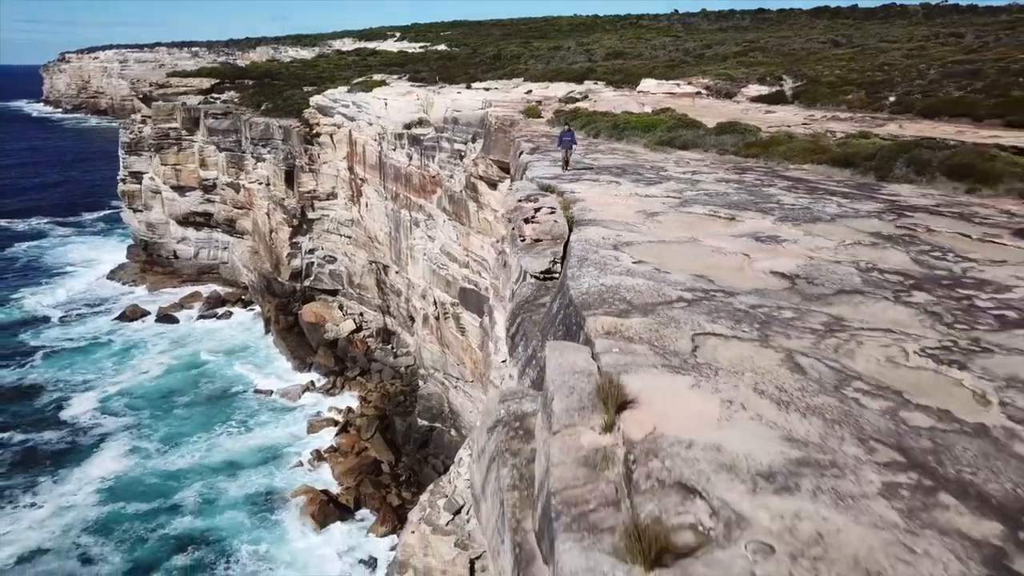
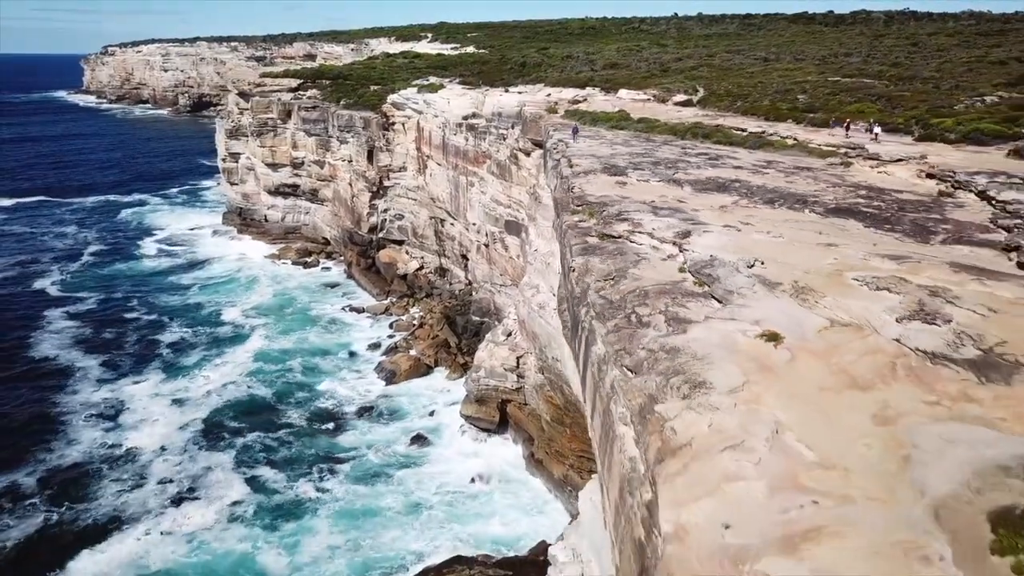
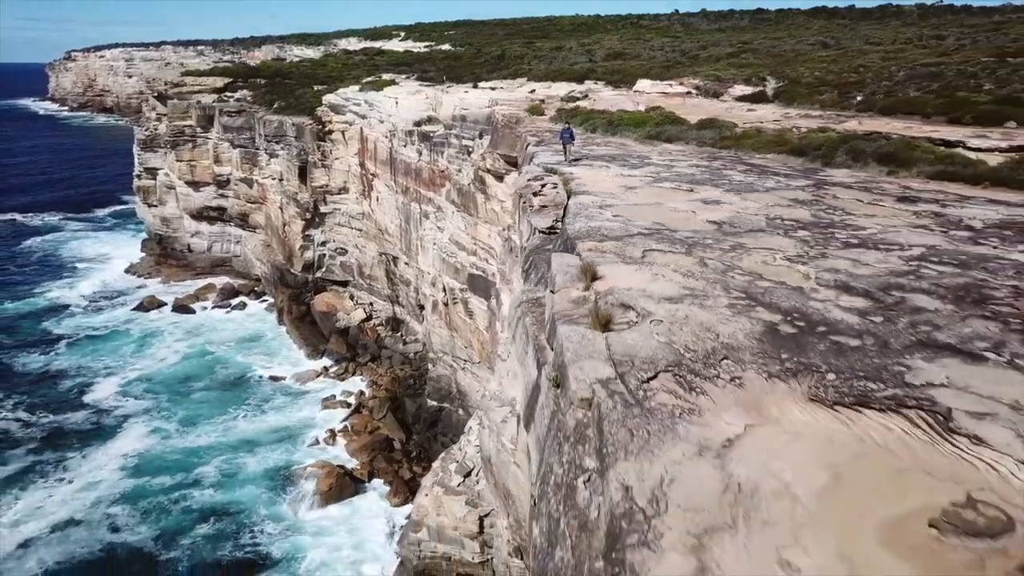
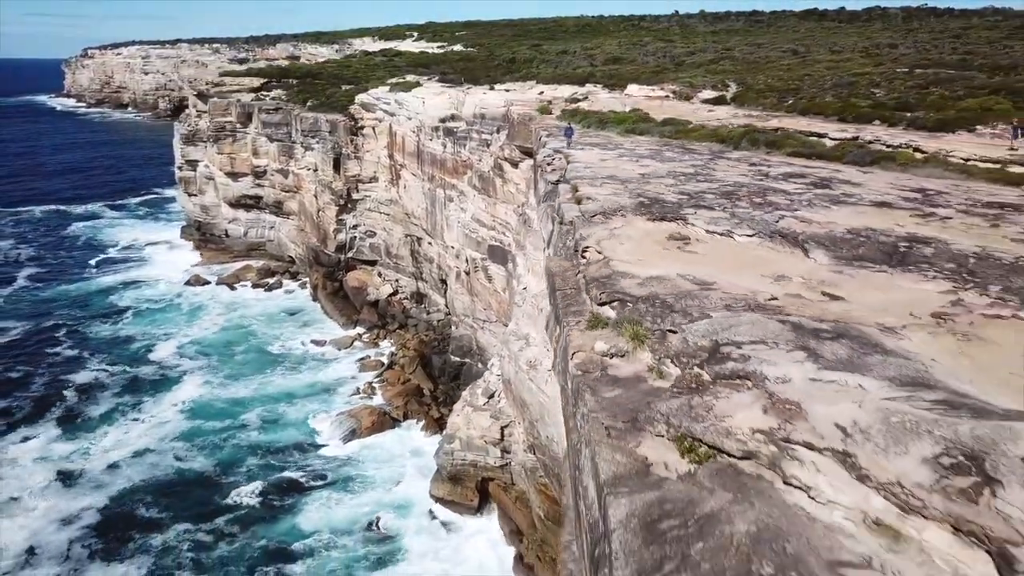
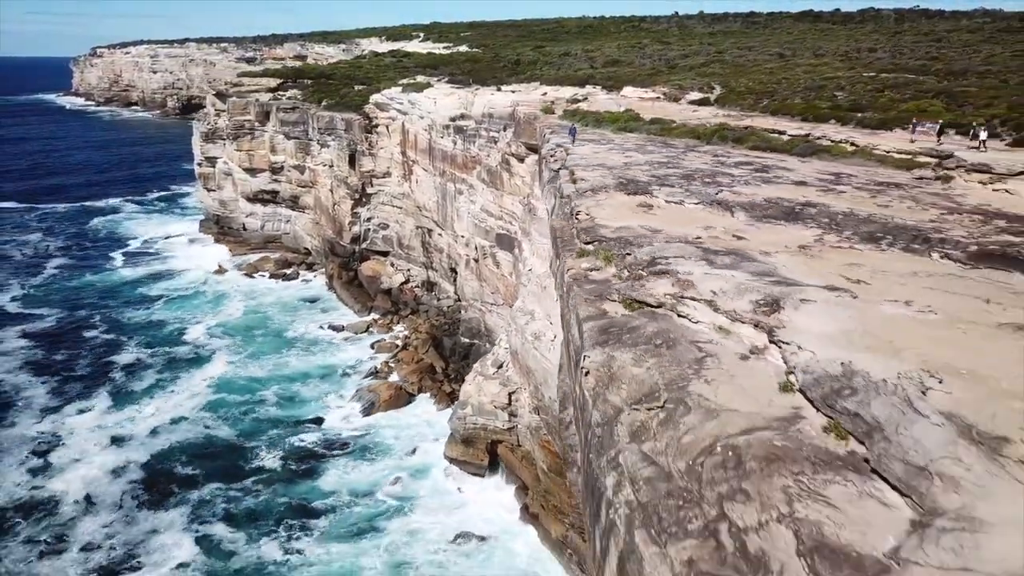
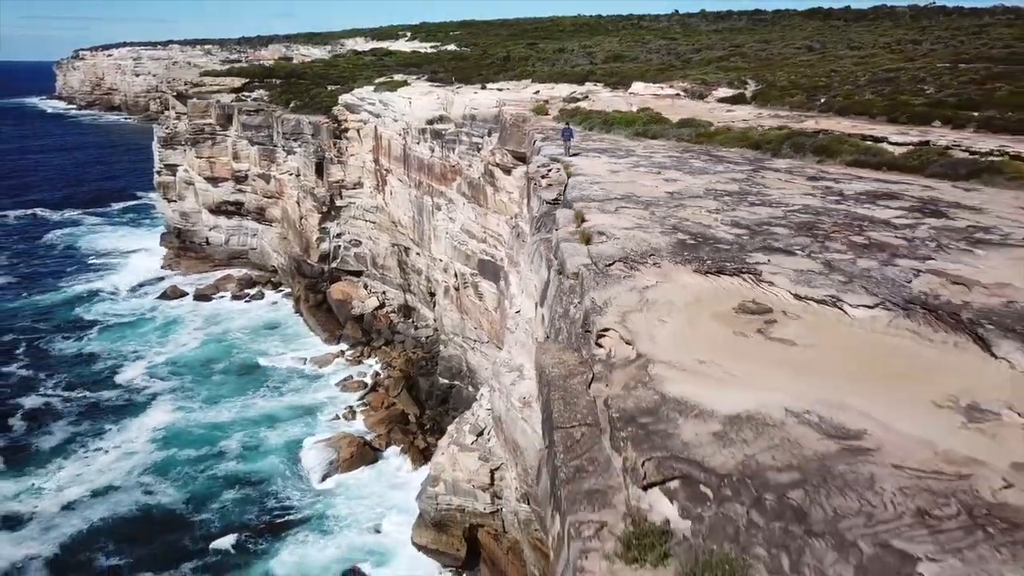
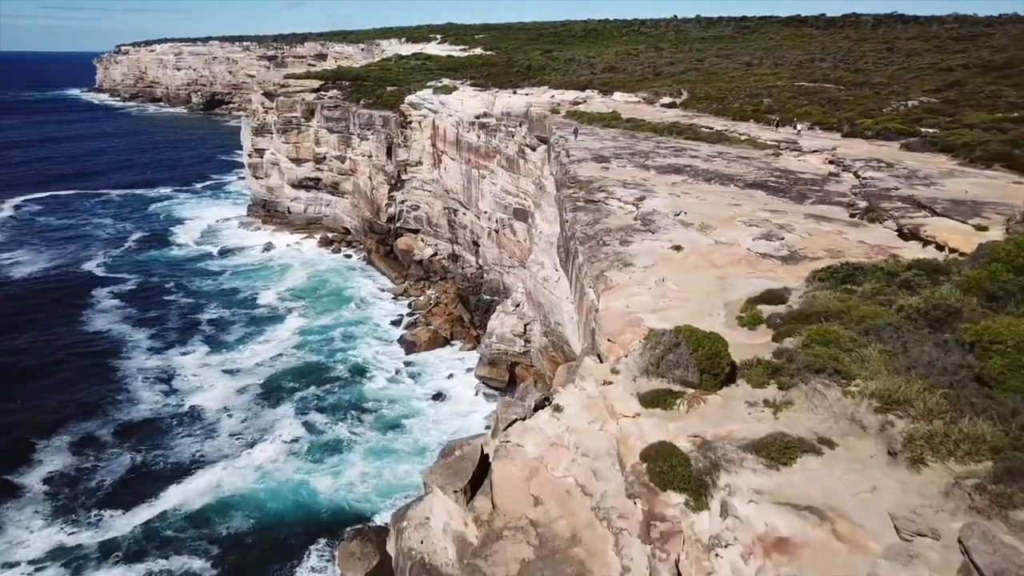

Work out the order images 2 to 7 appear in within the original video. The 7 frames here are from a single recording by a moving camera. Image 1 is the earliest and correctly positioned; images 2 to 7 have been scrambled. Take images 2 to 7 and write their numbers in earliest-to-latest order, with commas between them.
3, 6, 4, 5, 2, 7
